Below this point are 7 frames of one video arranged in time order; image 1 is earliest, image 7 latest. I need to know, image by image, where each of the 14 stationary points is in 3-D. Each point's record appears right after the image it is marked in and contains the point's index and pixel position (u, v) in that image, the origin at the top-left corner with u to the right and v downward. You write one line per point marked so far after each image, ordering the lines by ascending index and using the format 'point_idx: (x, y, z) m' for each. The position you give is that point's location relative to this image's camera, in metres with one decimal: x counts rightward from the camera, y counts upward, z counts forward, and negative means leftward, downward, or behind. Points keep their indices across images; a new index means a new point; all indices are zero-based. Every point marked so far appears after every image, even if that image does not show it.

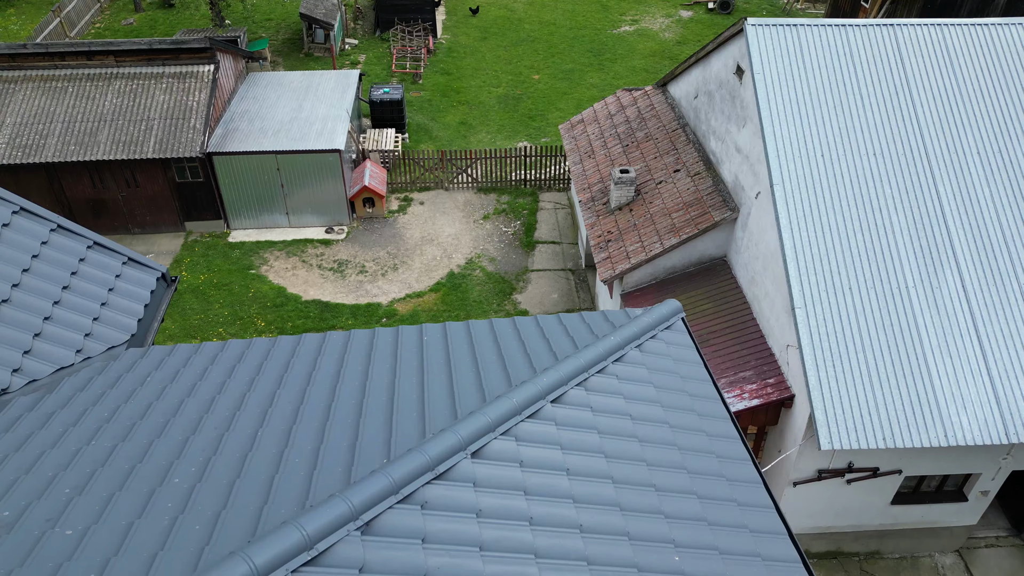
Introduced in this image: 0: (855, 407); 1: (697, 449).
0: (+2.5, -0.9, +10.3) m
1: (+0.8, -0.7, +6.4) m
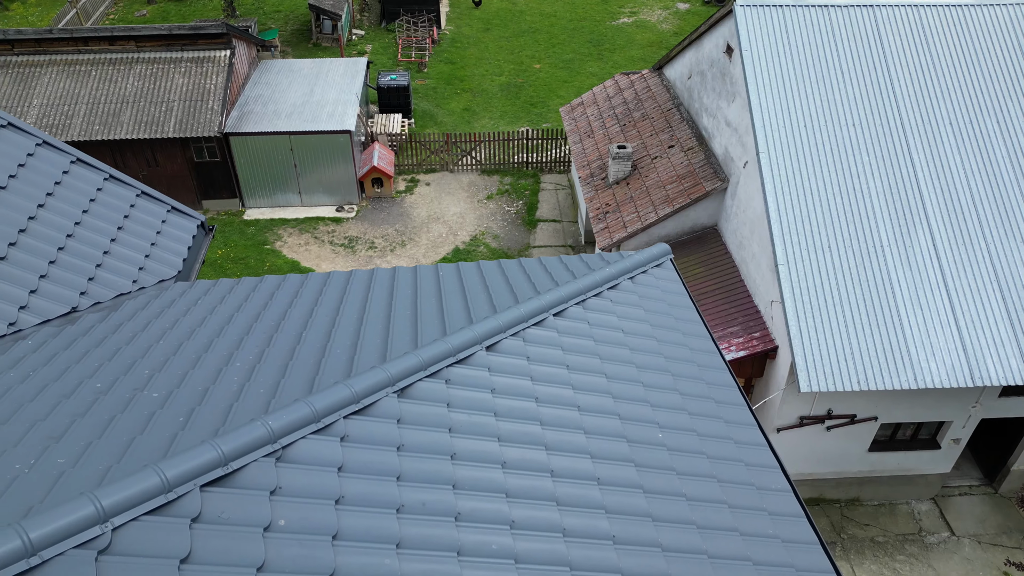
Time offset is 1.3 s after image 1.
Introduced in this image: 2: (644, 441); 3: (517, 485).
0: (+2.6, -0.5, +11.2) m
1: (+0.9, -0.4, +7.3) m
2: (+0.6, -0.6, +6.0) m
3: (0.0, -0.7, +5.1) m
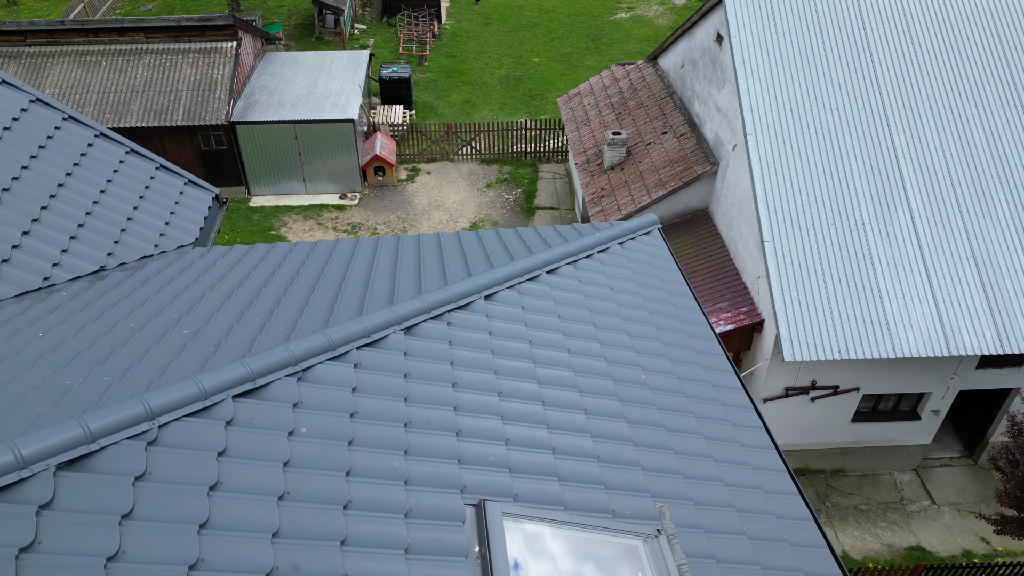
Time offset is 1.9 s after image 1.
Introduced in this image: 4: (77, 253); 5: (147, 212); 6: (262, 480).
0: (+2.5, -0.3, +11.7) m
1: (+0.9, -0.1, +7.9) m
2: (+0.5, -0.4, +6.6) m
3: (0.0, -0.5, +5.7) m
4: (-2.4, +0.2, +7.8) m
5: (-2.3, +0.5, +8.8) m
6: (-0.8, -0.6, +4.3) m
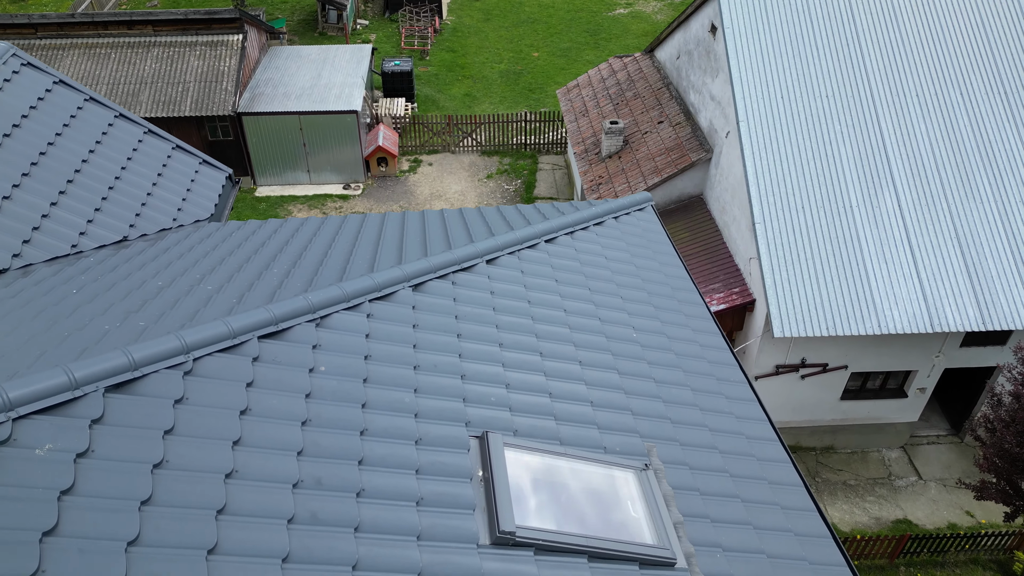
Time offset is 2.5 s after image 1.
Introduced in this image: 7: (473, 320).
0: (+2.5, -0.1, +12.2) m
1: (+0.9, 0.0, +8.3) m
2: (+0.5, -0.3, +7.0) m
3: (0.0, -0.3, +6.2) m
4: (-2.4, +0.4, +8.2) m
5: (-2.3, +0.7, +9.3) m
6: (-0.8, -0.4, +4.8) m
7: (-0.2, -0.1, +6.3) m
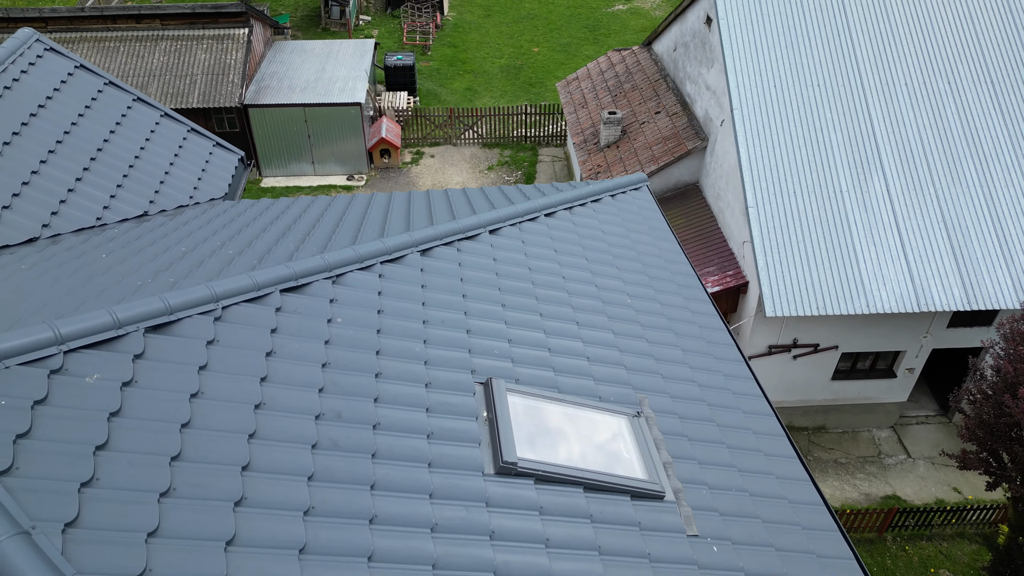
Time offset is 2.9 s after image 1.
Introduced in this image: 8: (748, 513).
0: (+2.5, 0.0, +12.6) m
1: (+0.9, +0.2, +8.8) m
2: (+0.6, -0.1, +7.5) m
3: (0.0, -0.1, +6.6) m
4: (-2.4, +0.5, +8.7) m
5: (-2.3, +0.8, +9.7) m
6: (-0.8, -0.2, +5.2) m
7: (-0.2, 0.0, +6.8) m
8: (+1.0, -0.9, +5.8) m
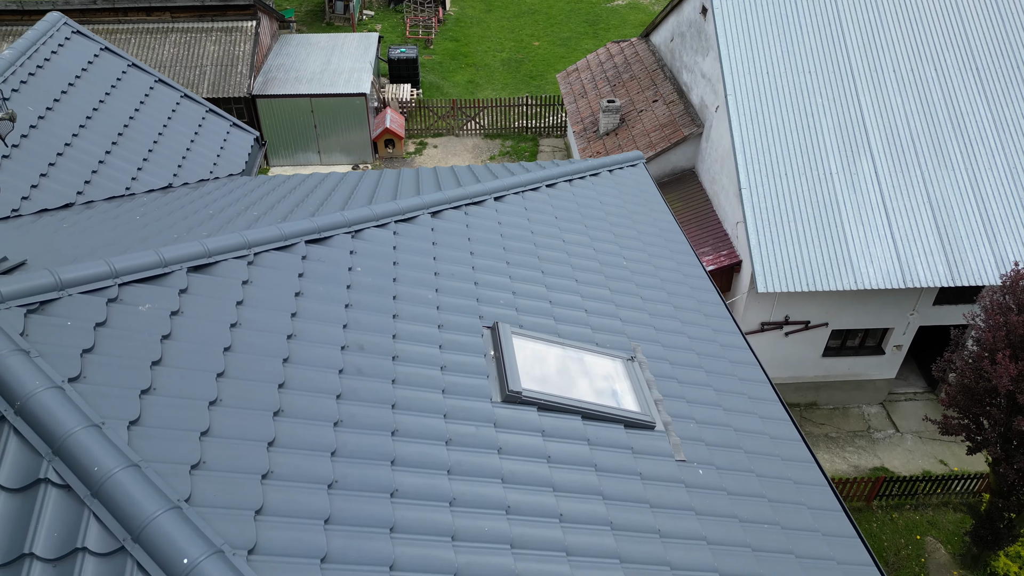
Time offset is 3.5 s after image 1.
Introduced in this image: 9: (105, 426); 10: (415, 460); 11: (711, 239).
0: (+2.6, +0.3, +13.2) m
1: (+0.9, +0.4, +9.3) m
2: (+0.6, +0.1, +8.0) m
3: (0.0, +0.1, +7.1) m
4: (-2.4, +0.8, +9.2) m
5: (-2.3, +1.0, +10.2) m
6: (-0.7, 0.0, +5.7) m
7: (-0.1, +0.2, +7.3) m
8: (+1.0, -0.7, +6.4) m
9: (-1.2, -0.4, +4.0) m
10: (-0.3, -0.6, +4.8) m
11: (+2.1, +0.5, +14.9) m
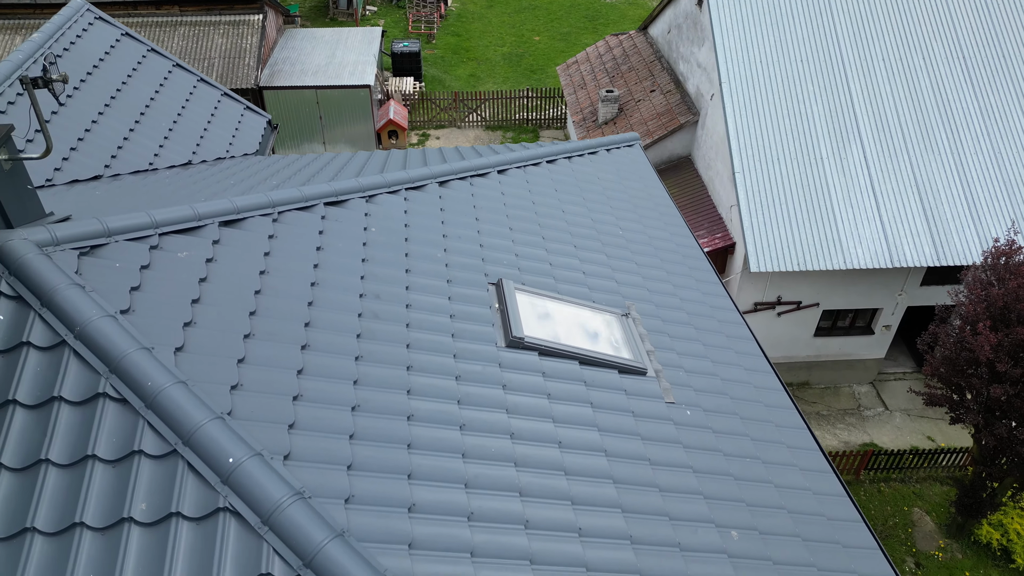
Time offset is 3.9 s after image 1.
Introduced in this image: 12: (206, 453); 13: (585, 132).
0: (+2.6, +0.5, +13.7) m
1: (+0.9, +0.6, +9.8) m
2: (+0.6, +0.3, +8.5) m
3: (0.0, +0.3, +7.6) m
4: (-2.4, +1.0, +9.7) m
5: (-2.3, +1.2, +10.7) m
6: (-0.7, +0.2, +6.2) m
7: (-0.1, +0.4, +7.8) m
8: (+1.0, -0.5, +6.9) m
9: (-1.1, -0.2, +4.5) m
10: (-0.3, -0.4, +5.3) m
11: (+2.1, +0.7, +15.4) m
12: (-0.9, -0.5, +4.1) m
13: (+1.0, +2.1, +19.1) m
